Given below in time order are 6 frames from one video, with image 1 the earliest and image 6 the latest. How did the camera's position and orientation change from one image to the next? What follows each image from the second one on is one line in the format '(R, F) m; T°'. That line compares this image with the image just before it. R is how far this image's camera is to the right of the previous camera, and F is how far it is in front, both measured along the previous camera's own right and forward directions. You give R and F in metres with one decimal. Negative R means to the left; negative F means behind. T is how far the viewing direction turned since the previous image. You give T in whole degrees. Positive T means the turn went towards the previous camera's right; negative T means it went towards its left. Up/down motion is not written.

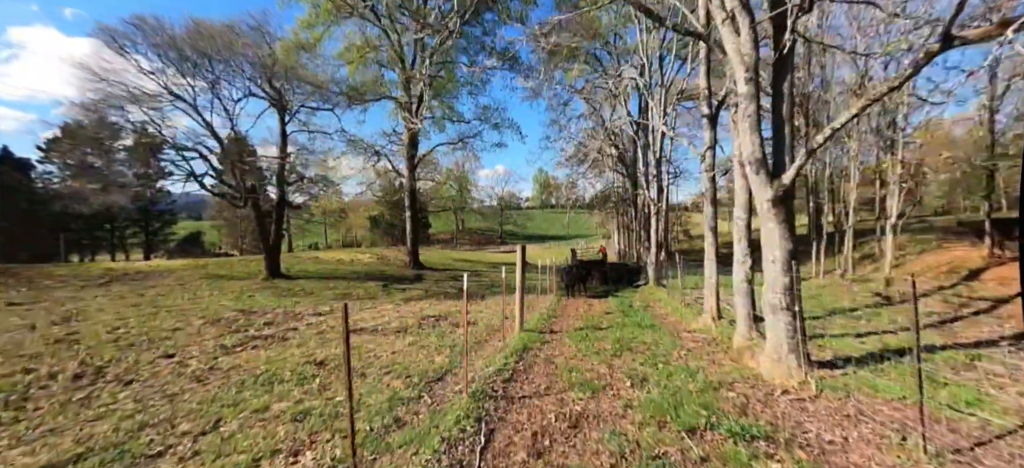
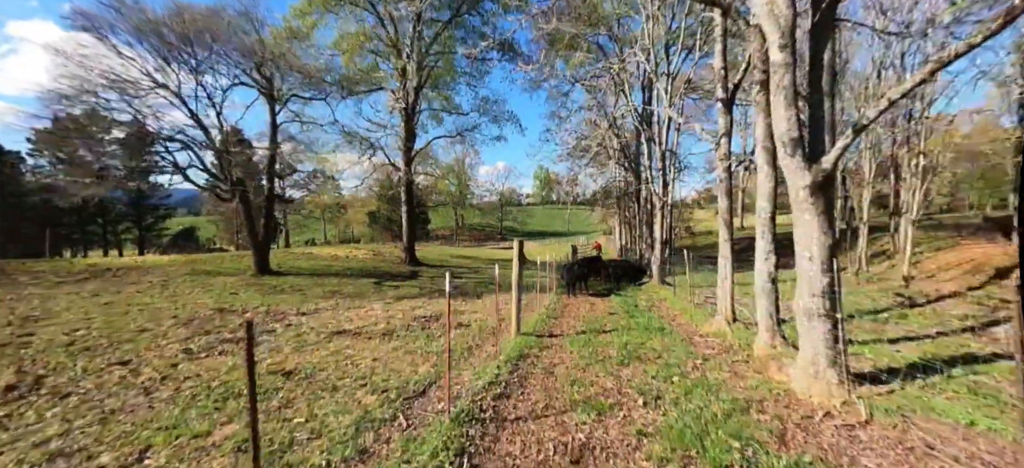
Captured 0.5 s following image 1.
(+0.1, +0.8) m; 0°
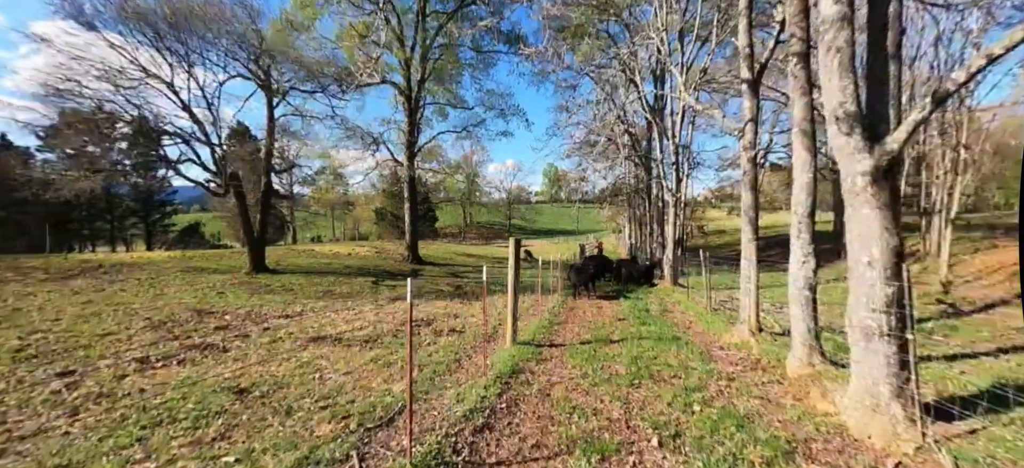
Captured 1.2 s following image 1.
(+0.2, +0.8) m; -1°
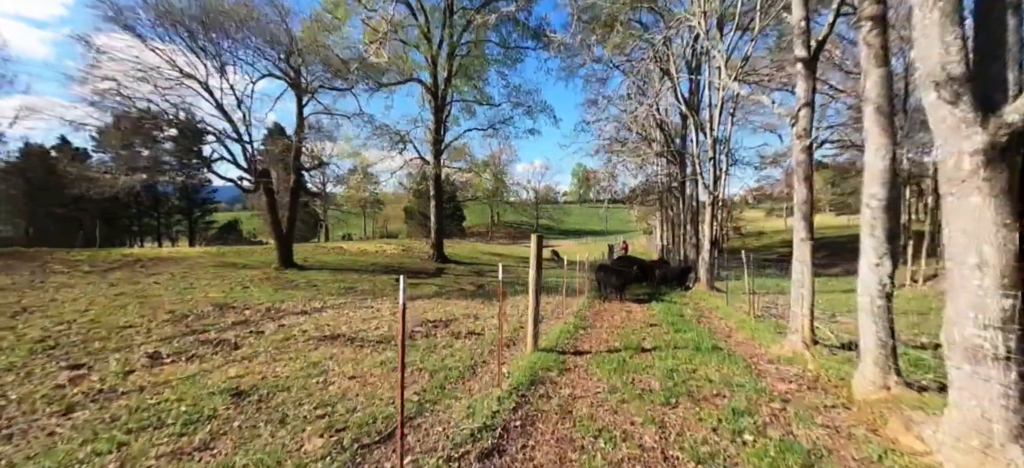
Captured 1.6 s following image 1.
(+0.1, +0.5) m; -4°
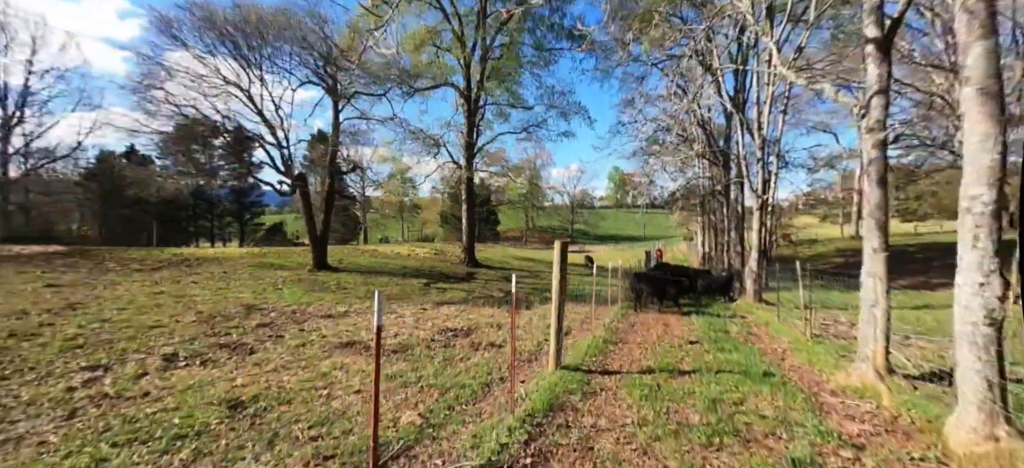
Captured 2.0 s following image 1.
(+0.2, +0.5) m; -5°
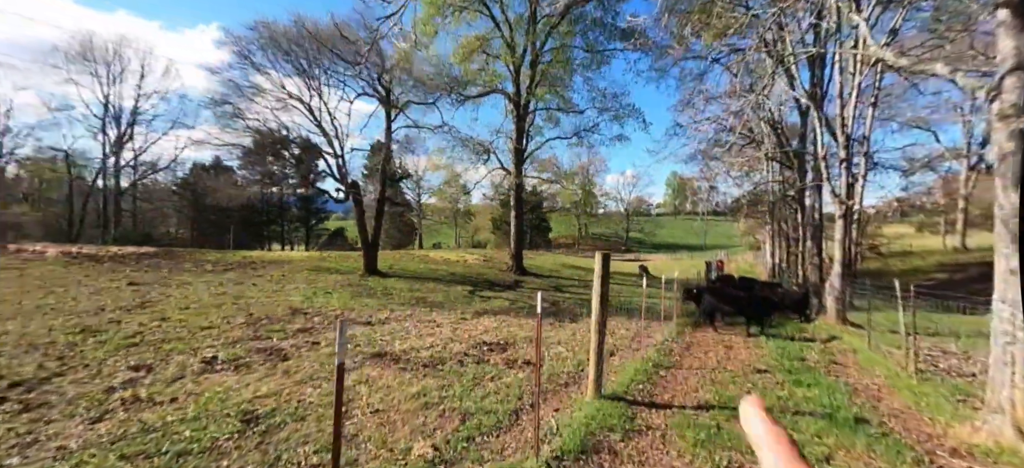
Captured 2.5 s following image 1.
(+0.2, +0.5) m; -7°
